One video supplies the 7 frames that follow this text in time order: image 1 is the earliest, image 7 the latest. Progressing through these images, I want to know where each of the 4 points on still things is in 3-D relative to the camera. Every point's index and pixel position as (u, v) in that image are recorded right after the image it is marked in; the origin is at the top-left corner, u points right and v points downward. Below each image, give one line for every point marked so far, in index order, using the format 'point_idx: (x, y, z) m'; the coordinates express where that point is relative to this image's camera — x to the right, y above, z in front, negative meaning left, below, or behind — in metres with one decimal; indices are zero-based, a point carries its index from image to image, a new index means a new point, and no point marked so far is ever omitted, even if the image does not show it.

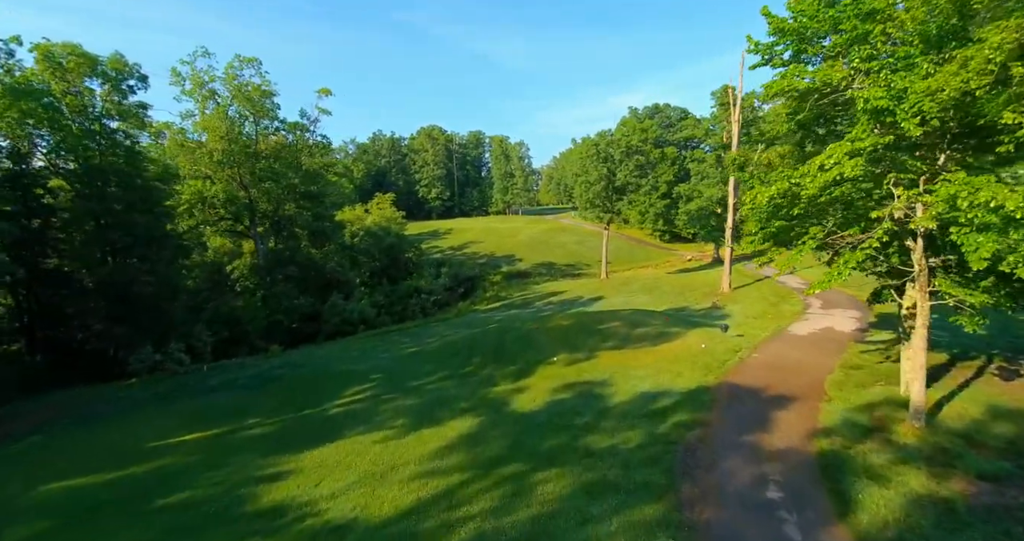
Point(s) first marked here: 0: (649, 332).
0: (+3.5, -1.6, +13.4) m
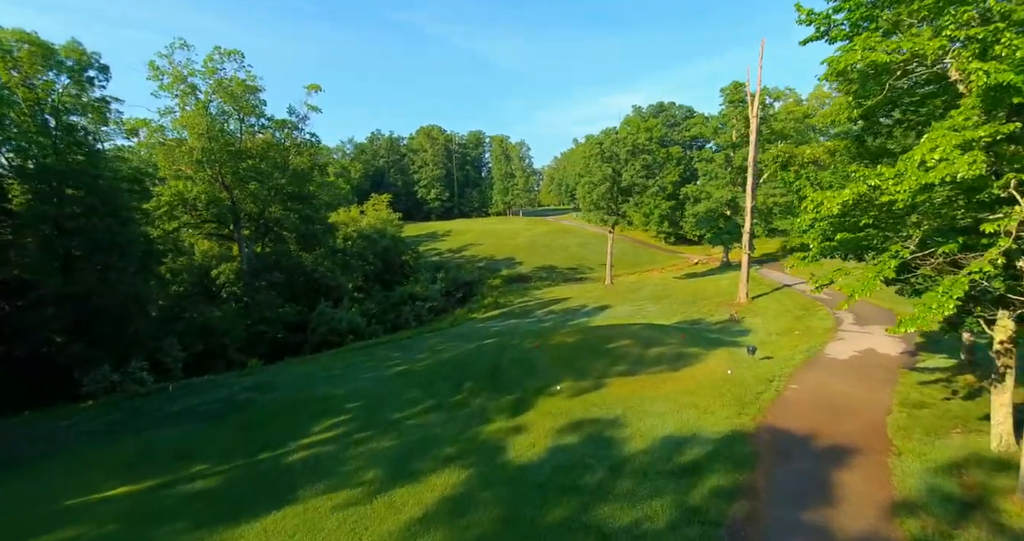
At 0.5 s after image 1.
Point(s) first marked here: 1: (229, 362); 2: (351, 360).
0: (+3.4, -1.8, +11.8) m
1: (-10.3, -3.4, +19.2) m
2: (-5.3, -3.0, +17.5) m
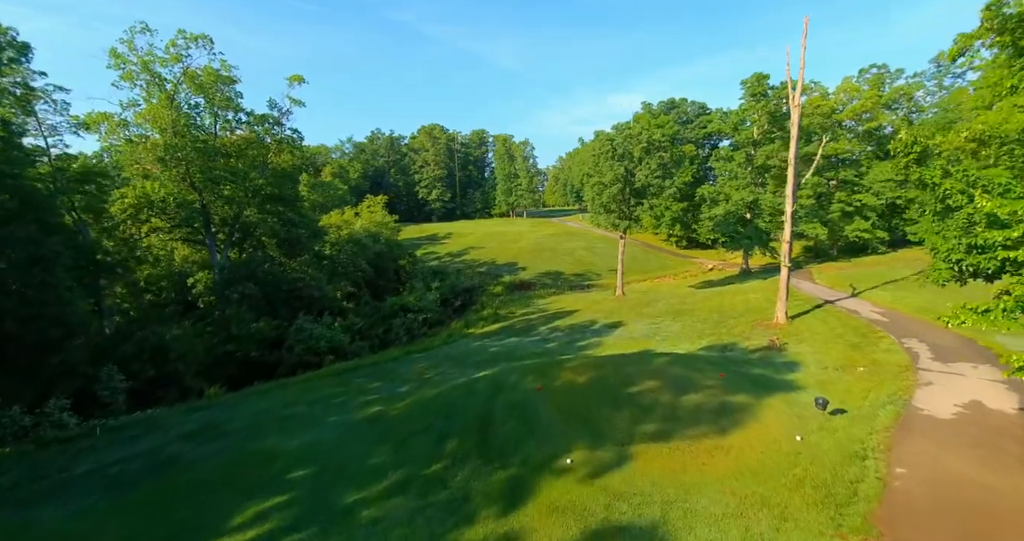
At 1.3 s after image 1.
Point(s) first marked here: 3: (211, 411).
0: (+3.3, -2.3, +9.2) m
1: (-10.4, -3.8, +16.7) m
2: (-5.3, -3.4, +15.0) m
3: (-7.9, -3.7, +13.9) m
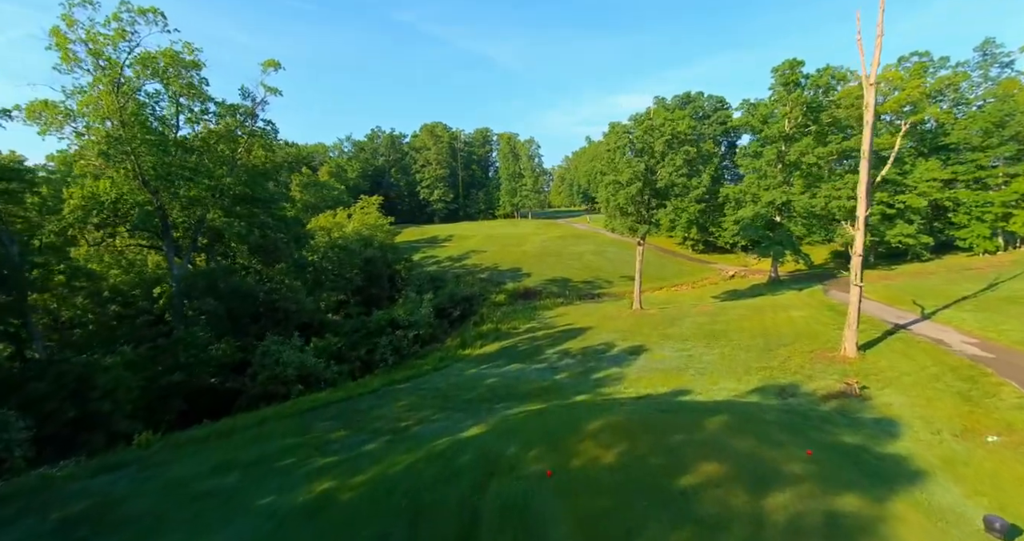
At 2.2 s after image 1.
0: (+3.3, -2.8, +6.0) m
1: (-10.3, -4.3, +13.7) m
2: (-5.3, -3.9, +11.9) m
3: (-7.9, -4.2, +10.9) m
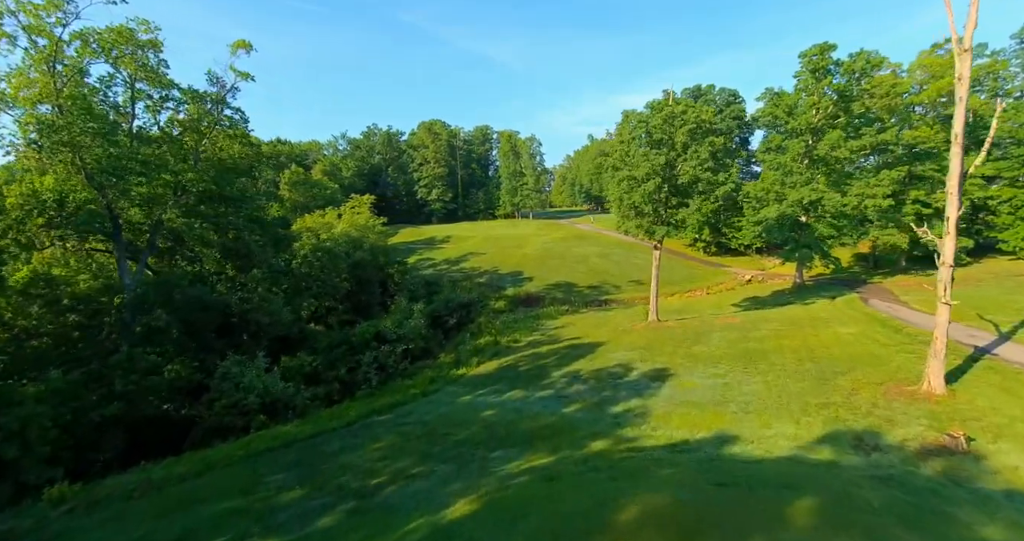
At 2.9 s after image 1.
0: (+3.3, -3.0, +3.5) m
1: (-10.3, -4.5, +11.2) m
2: (-5.3, -4.1, +9.3) m
3: (-7.9, -4.4, +8.3) m
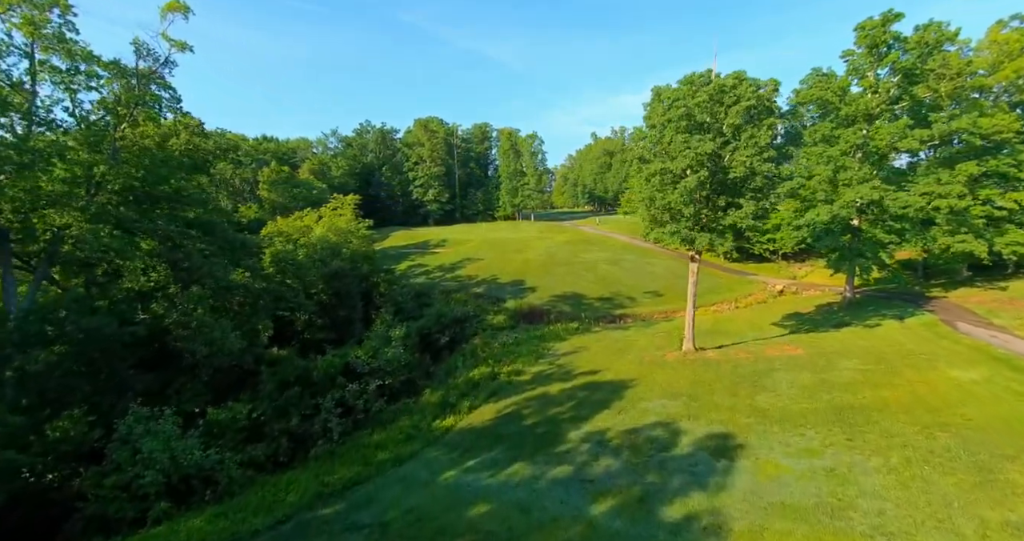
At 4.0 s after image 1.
0: (+3.3, -3.6, -0.6) m
1: (-10.3, -5.1, +7.1) m
2: (-5.3, -4.7, +5.3) m
3: (-7.8, -5.0, +4.2) m
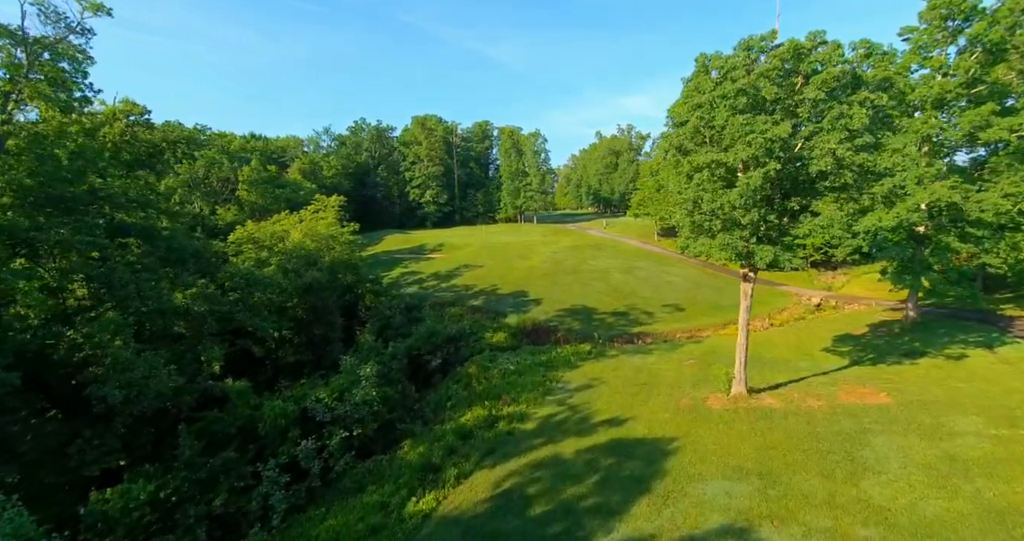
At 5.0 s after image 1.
0: (+3.3, -4.1, -4.2) m
1: (-10.3, -5.6, +3.6) m
2: (-5.3, -5.2, +1.7) m
3: (-7.8, -5.4, +0.7) m
